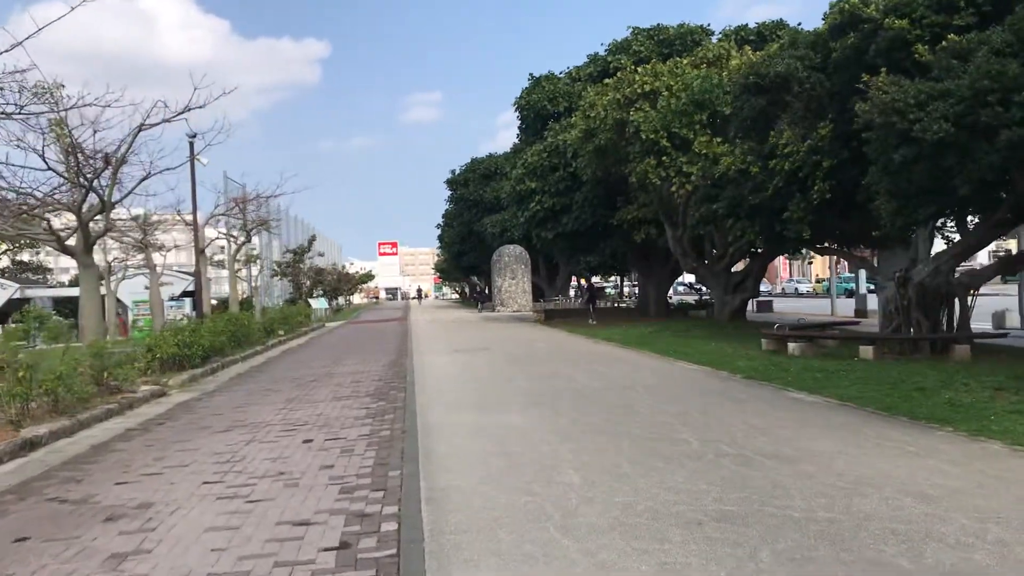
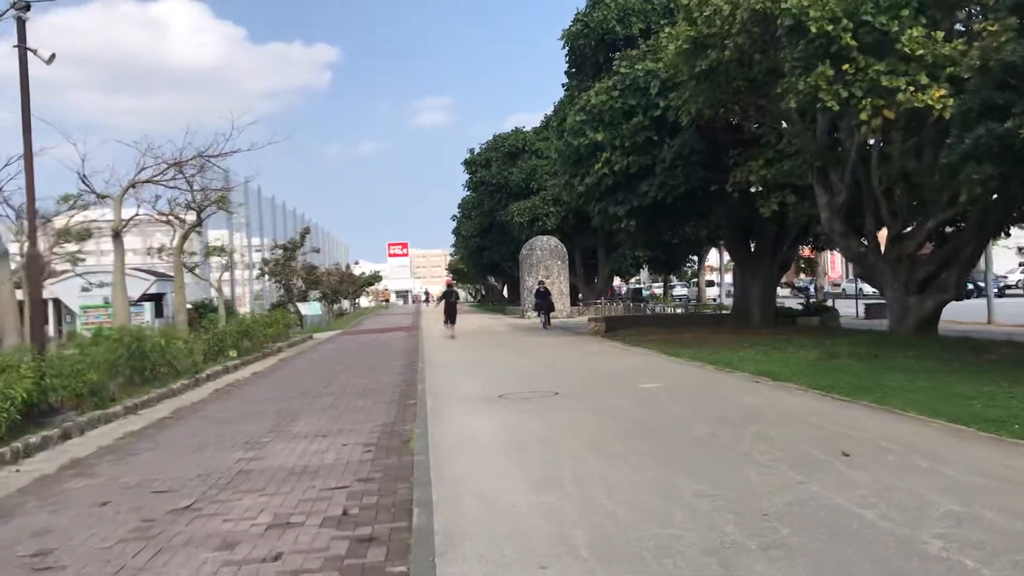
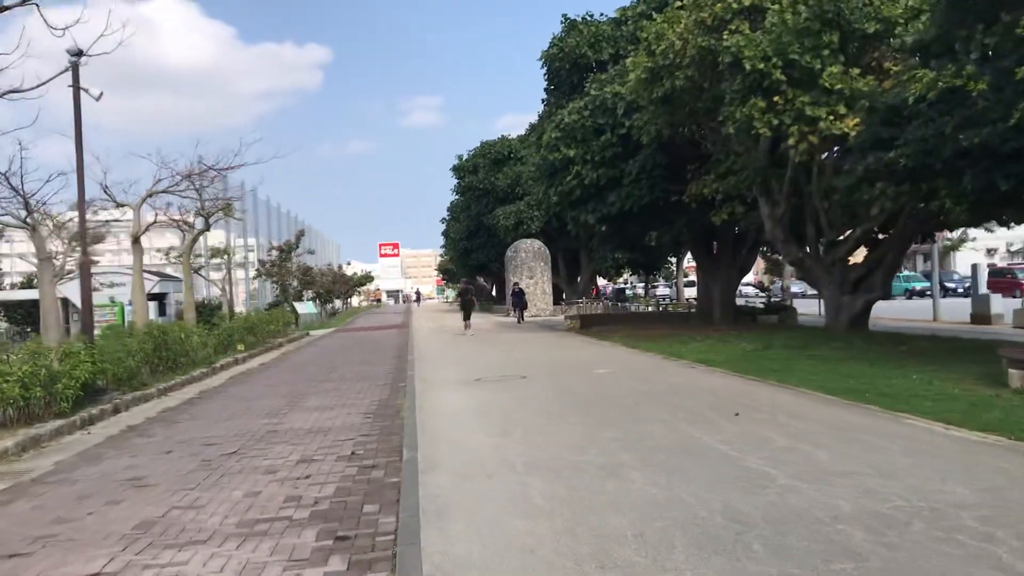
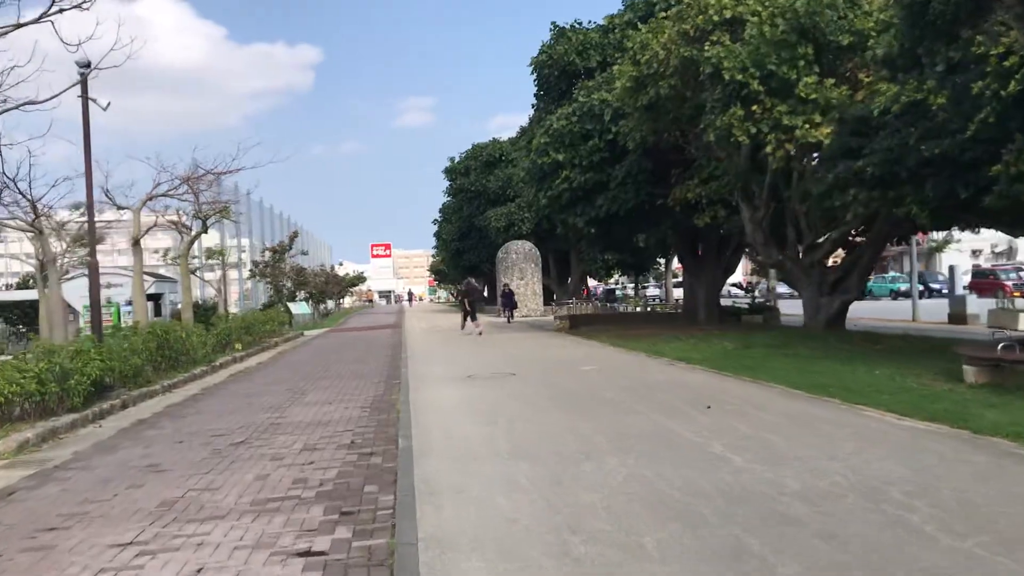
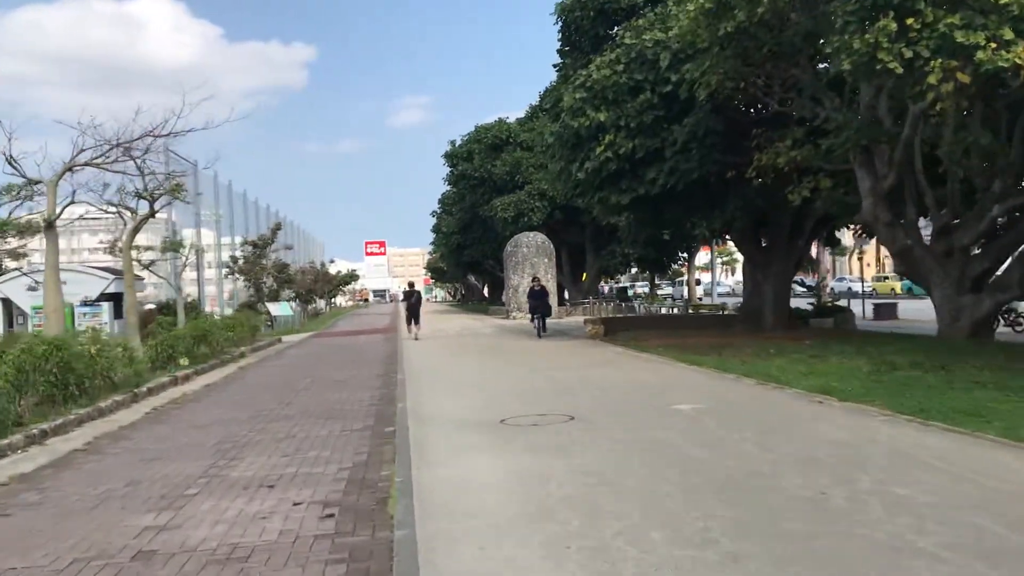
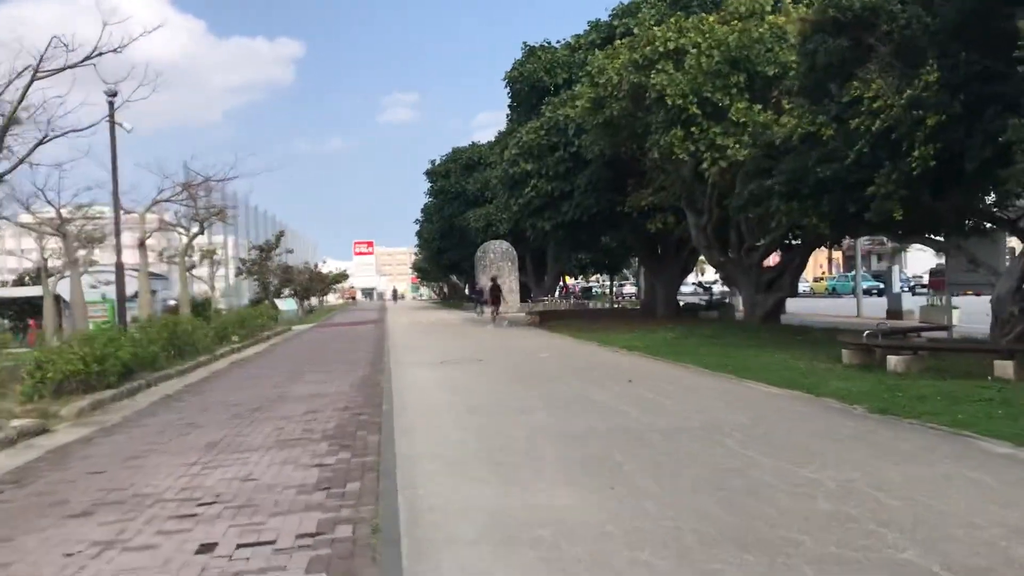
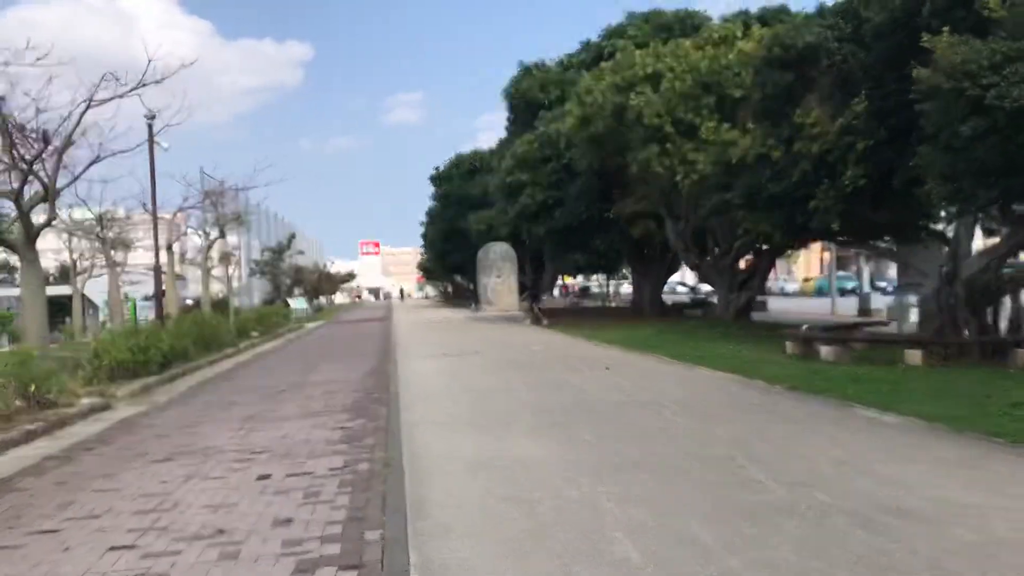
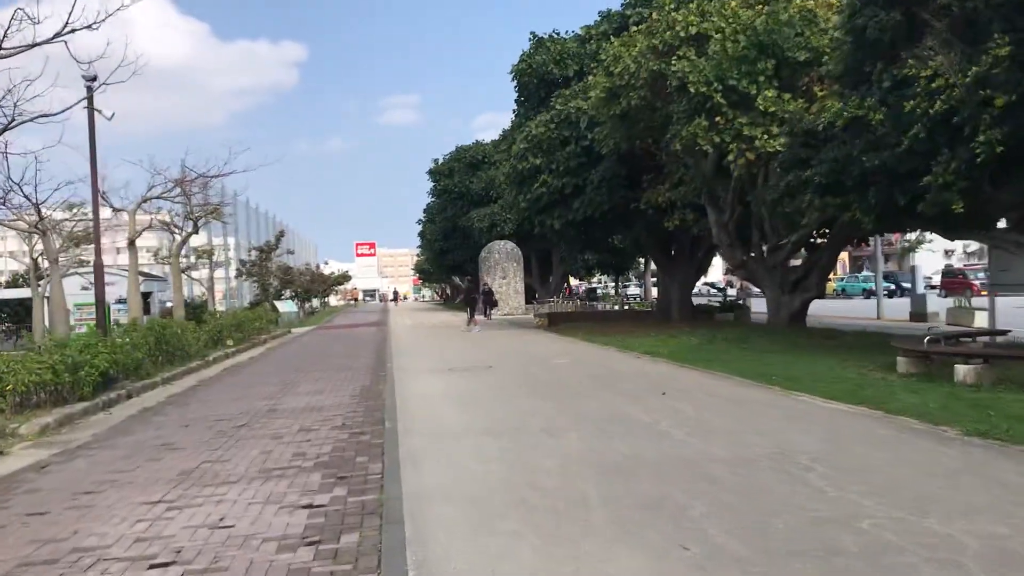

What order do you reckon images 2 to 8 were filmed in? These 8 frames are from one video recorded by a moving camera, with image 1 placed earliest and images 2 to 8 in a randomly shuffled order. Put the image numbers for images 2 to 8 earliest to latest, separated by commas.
7, 6, 8, 4, 3, 2, 5
